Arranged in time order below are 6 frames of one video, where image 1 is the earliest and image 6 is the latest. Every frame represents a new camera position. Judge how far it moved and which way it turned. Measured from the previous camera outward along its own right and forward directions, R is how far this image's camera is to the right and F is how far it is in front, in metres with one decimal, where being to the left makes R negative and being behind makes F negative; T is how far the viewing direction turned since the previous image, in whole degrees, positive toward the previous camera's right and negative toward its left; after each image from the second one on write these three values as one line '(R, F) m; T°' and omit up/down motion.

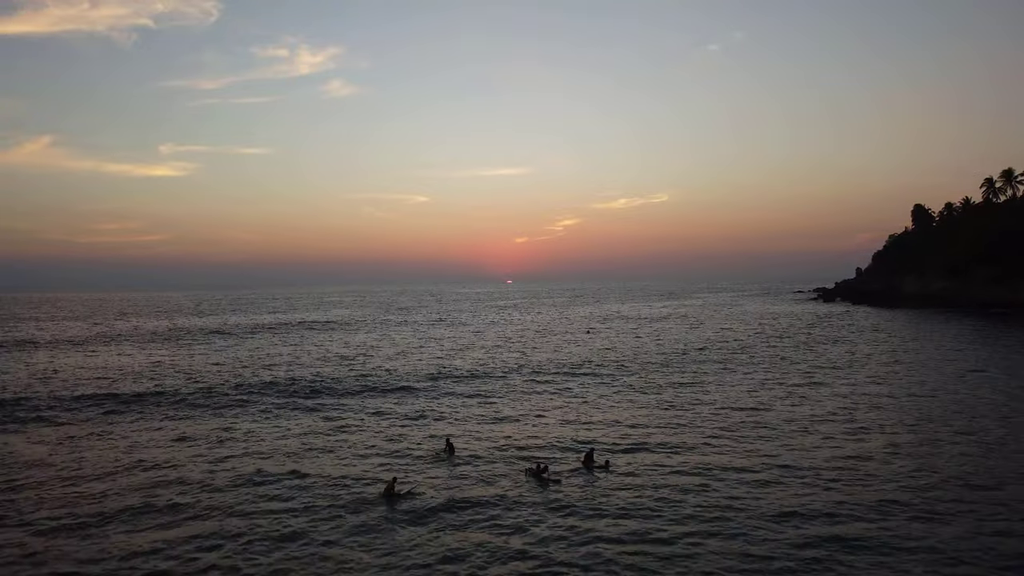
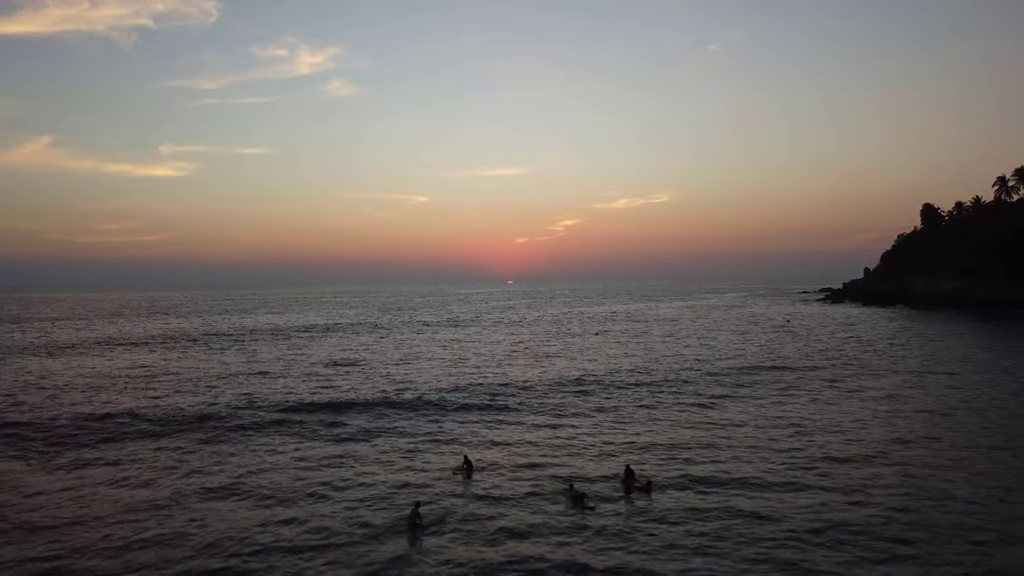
(-0.9, +2.2) m; 0°
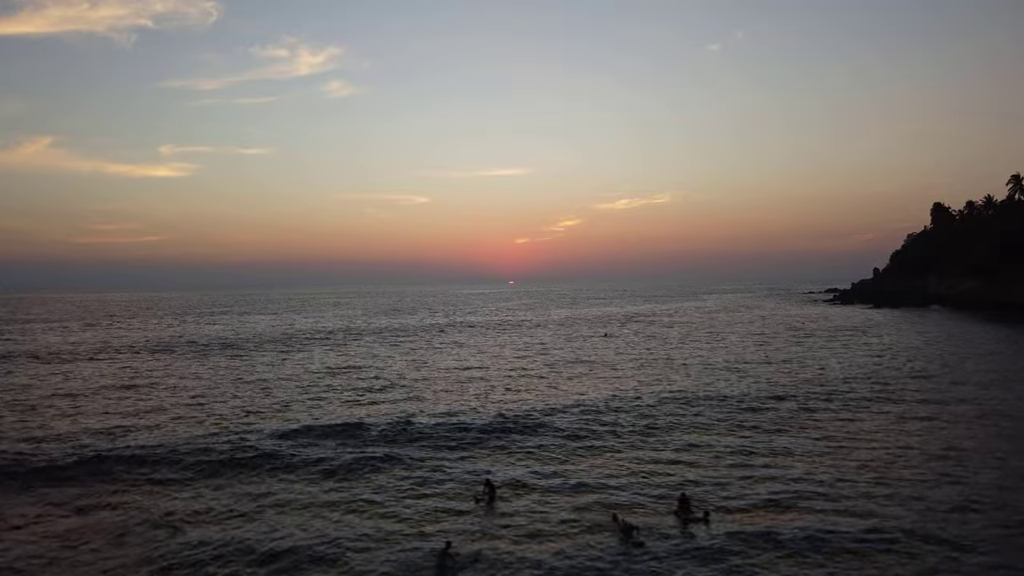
(-1.0, +2.5) m; 0°
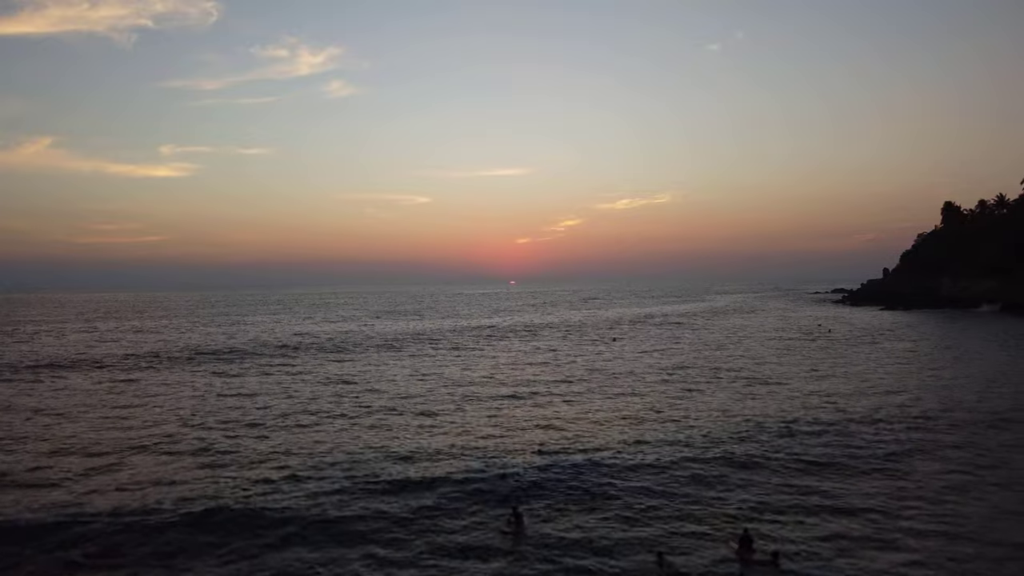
(-1.0, +2.4) m; 0°
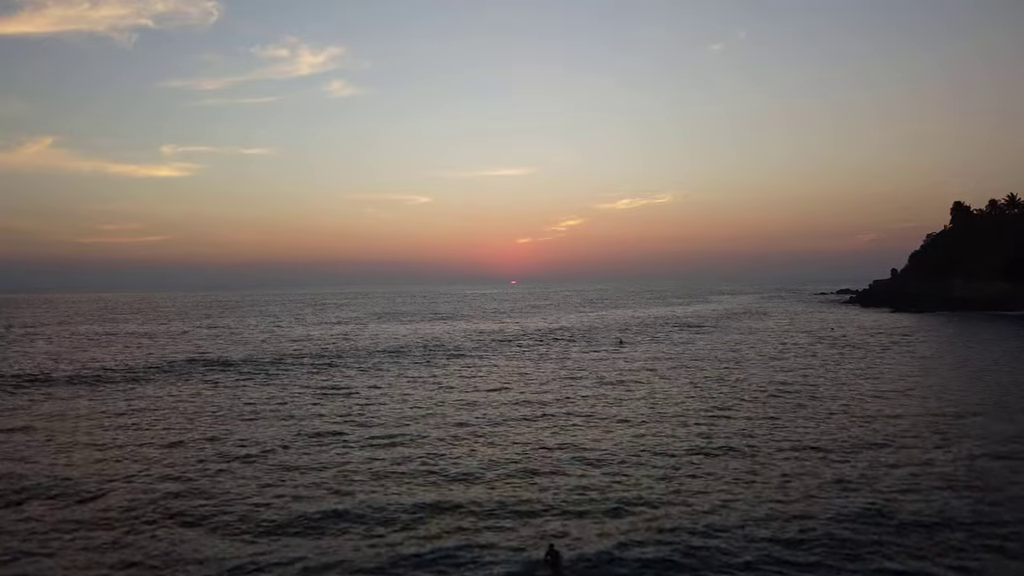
(-0.8, +2.0) m; 0°
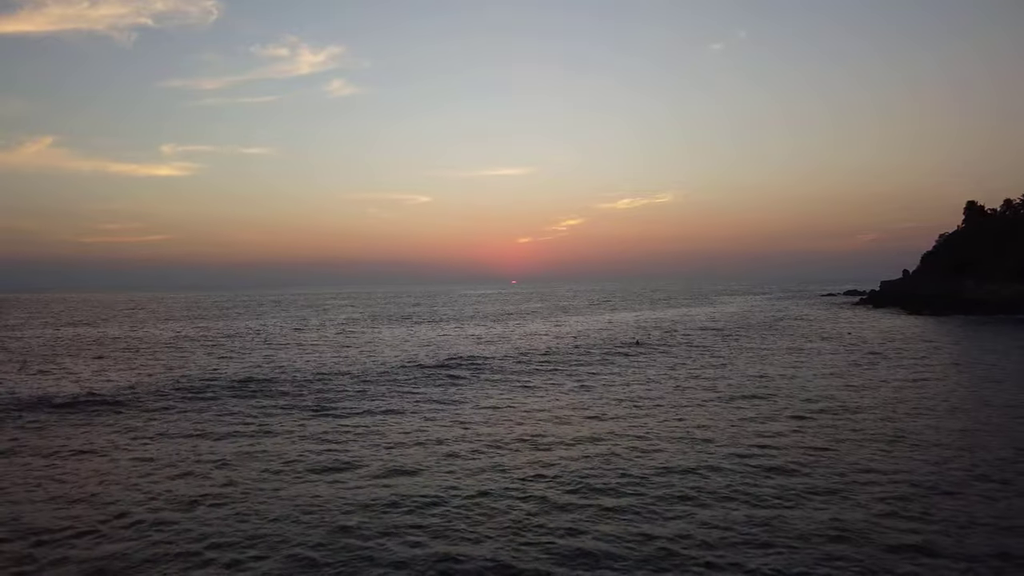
(-1.1, +3.0) m; 0°
